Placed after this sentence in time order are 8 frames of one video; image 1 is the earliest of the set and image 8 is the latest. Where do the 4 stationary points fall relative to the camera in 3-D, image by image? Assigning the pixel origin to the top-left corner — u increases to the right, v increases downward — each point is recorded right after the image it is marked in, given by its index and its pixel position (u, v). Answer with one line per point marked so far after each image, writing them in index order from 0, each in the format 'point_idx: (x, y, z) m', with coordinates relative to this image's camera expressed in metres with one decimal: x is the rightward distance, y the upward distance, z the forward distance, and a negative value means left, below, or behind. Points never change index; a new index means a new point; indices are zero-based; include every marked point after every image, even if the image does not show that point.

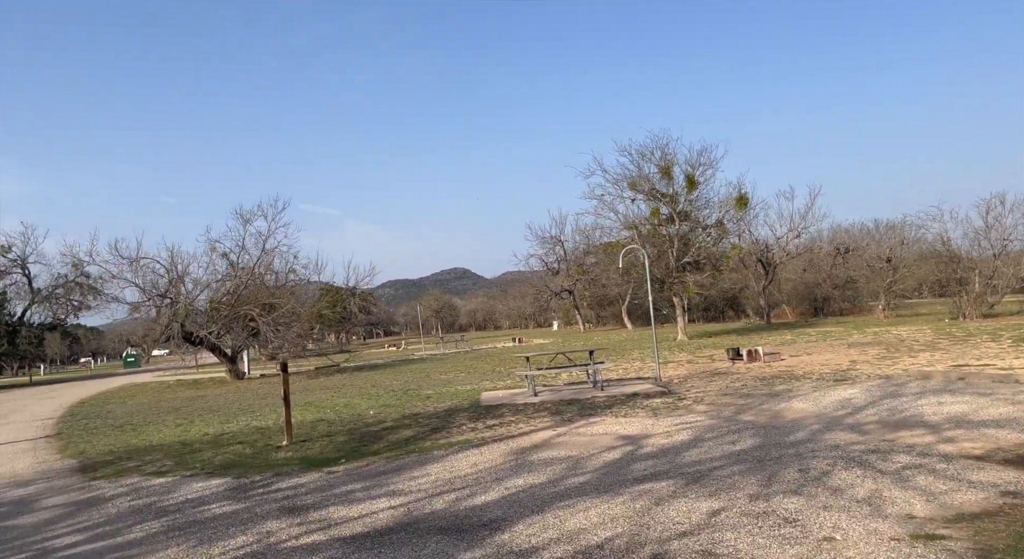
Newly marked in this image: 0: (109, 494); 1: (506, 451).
0: (-4.2, -2.2, +8.5) m
1: (-0.1, -1.8, +8.6) m
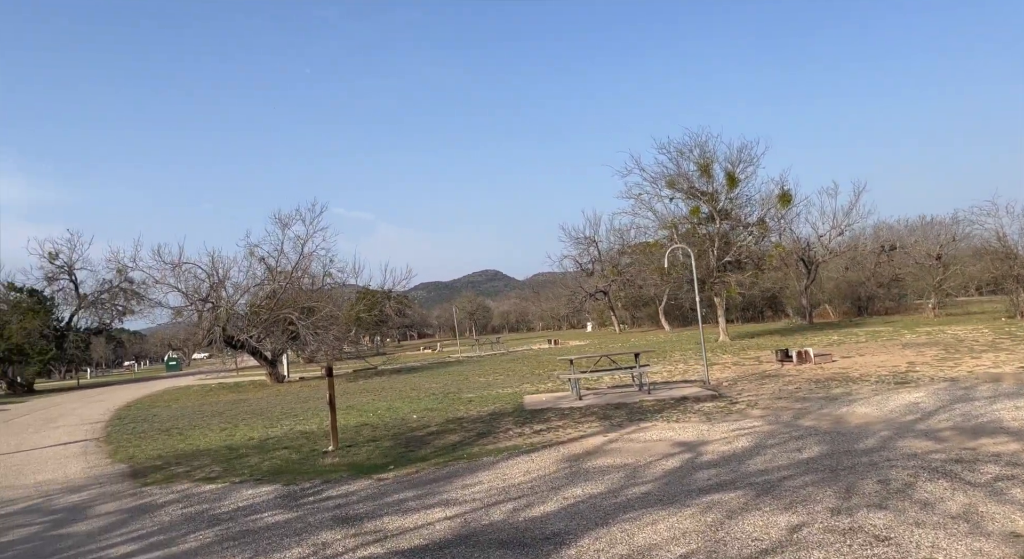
0: (-3.6, -2.3, +8.4) m
1: (+0.5, -1.8, +8.4) m
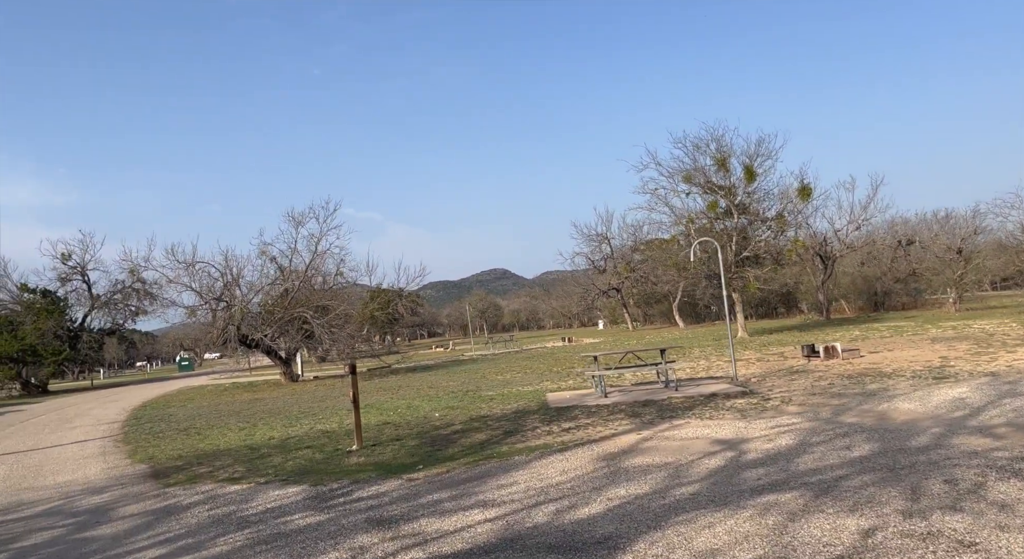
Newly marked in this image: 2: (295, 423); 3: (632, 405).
0: (-3.3, -2.2, +8.2) m
1: (+0.8, -1.7, +8.1) m
2: (-4.2, -2.8, +16.2) m
3: (+1.8, -1.8, +12.0) m
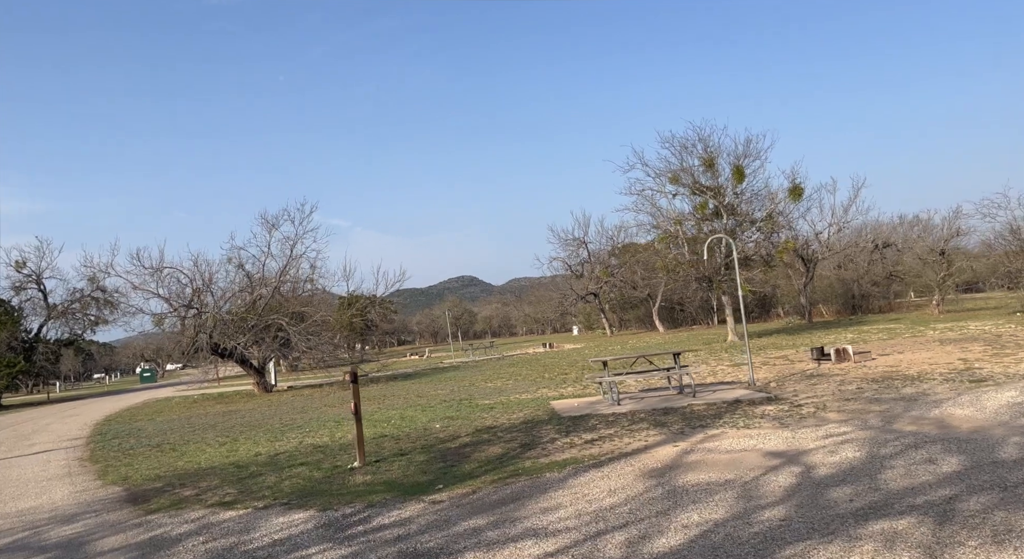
0: (-3.0, -2.2, +7.2) m
1: (+1.1, -1.7, +7.3) m
2: (-4.3, -2.9, +15.2) m
3: (+1.9, -1.8, +11.3) m
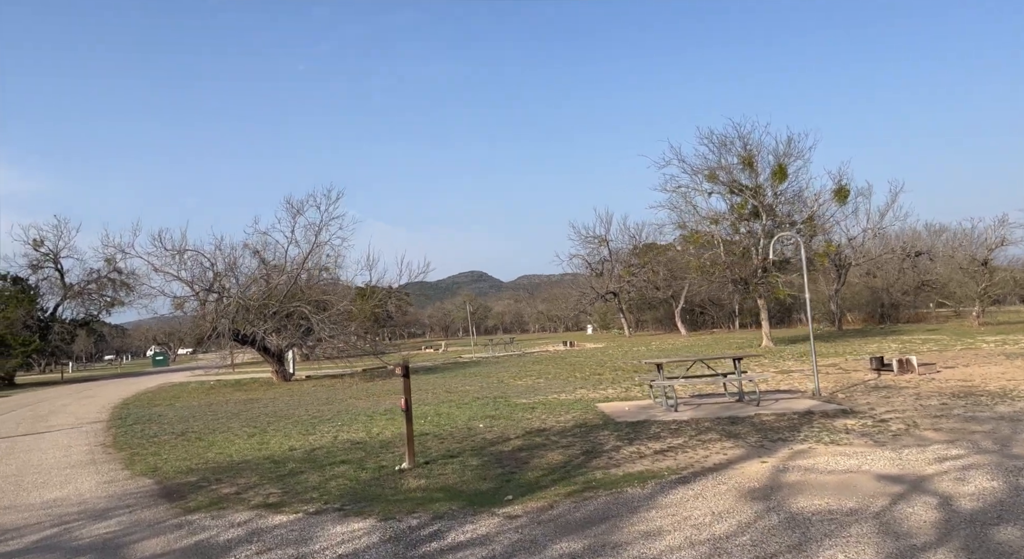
0: (-2.3, -2.1, +6.6) m
1: (+1.8, -1.7, +6.6) m
2: (-3.5, -2.6, +14.5) m
3: (+2.6, -1.8, +10.5) m
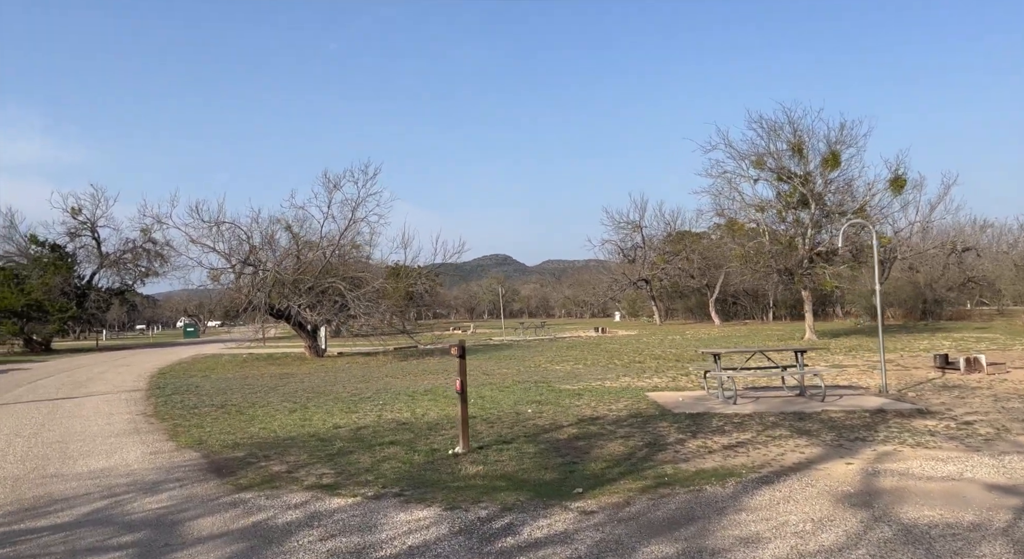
0: (-1.8, -1.8, +6.2) m
1: (+2.3, -1.6, +6.1) m
2: (-2.7, -2.2, +14.2) m
3: (+3.3, -1.7, +10.0) m
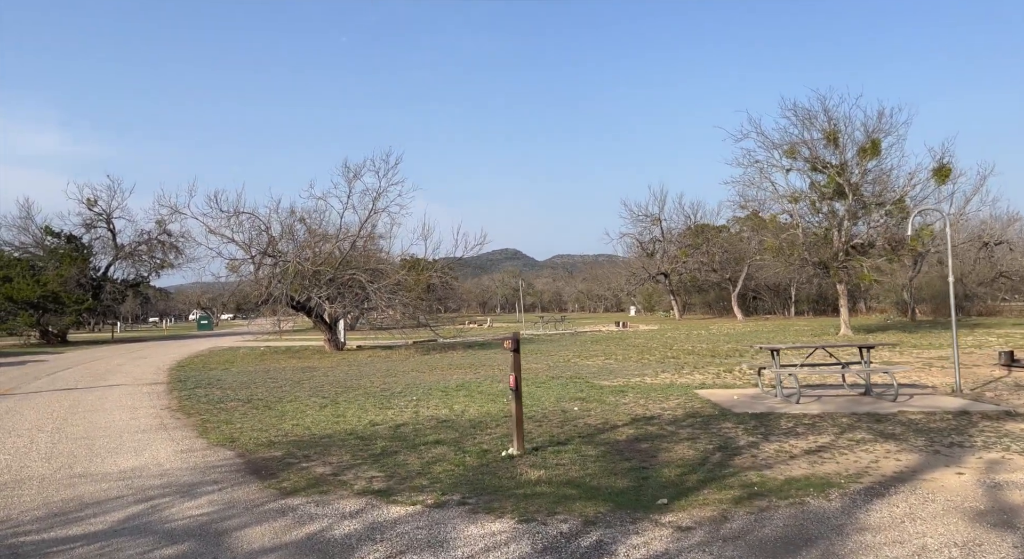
0: (-1.2, -1.7, +5.6) m
1: (+2.9, -1.5, +5.4) m
2: (-2.1, -2.1, +13.6) m
3: (+3.9, -1.6, +9.3) m
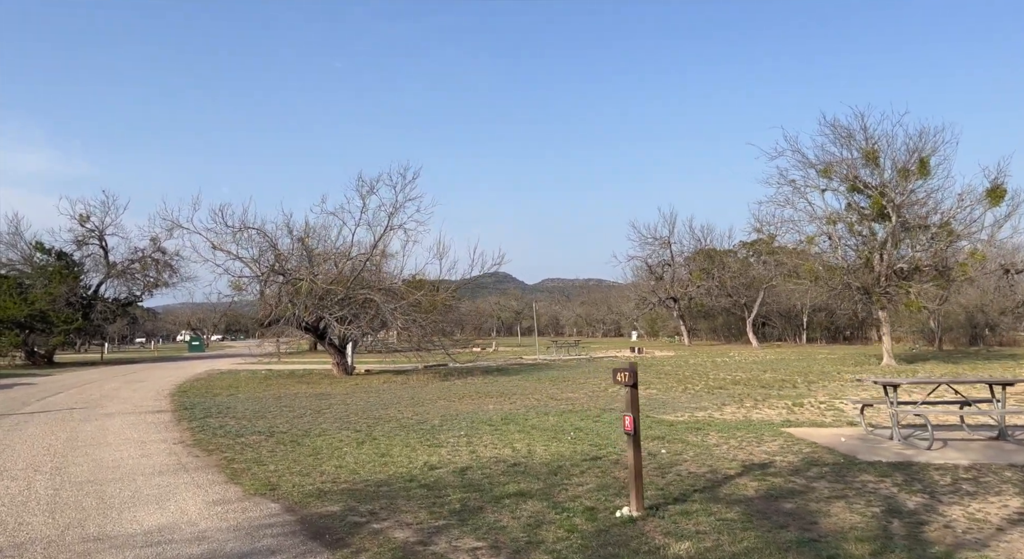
0: (-0.2, -1.8, +4.0) m
1: (+3.9, -1.7, +3.9) m
2: (-1.1, -2.3, +12.0) m
3: (+4.9, -1.8, +7.8) m
